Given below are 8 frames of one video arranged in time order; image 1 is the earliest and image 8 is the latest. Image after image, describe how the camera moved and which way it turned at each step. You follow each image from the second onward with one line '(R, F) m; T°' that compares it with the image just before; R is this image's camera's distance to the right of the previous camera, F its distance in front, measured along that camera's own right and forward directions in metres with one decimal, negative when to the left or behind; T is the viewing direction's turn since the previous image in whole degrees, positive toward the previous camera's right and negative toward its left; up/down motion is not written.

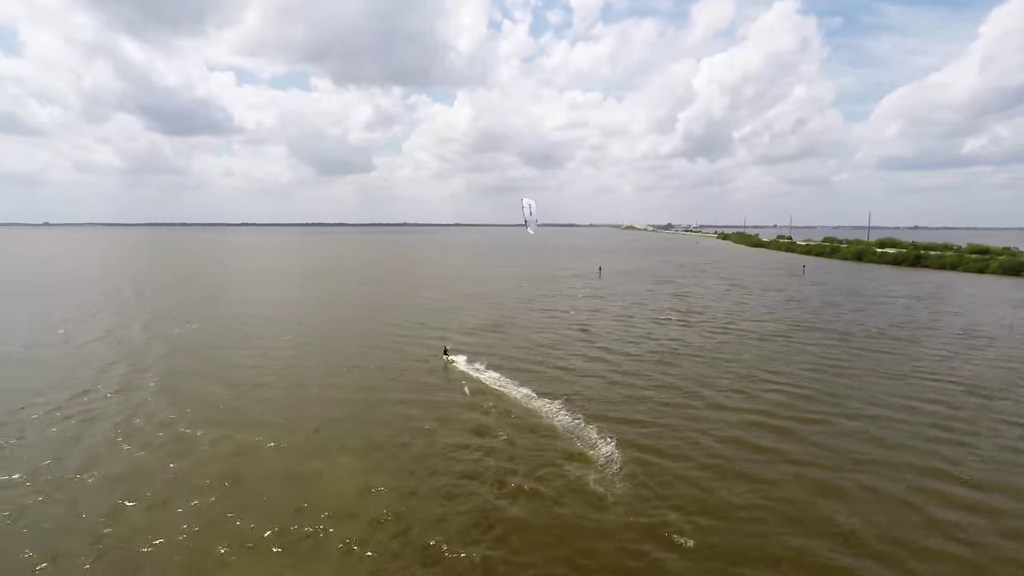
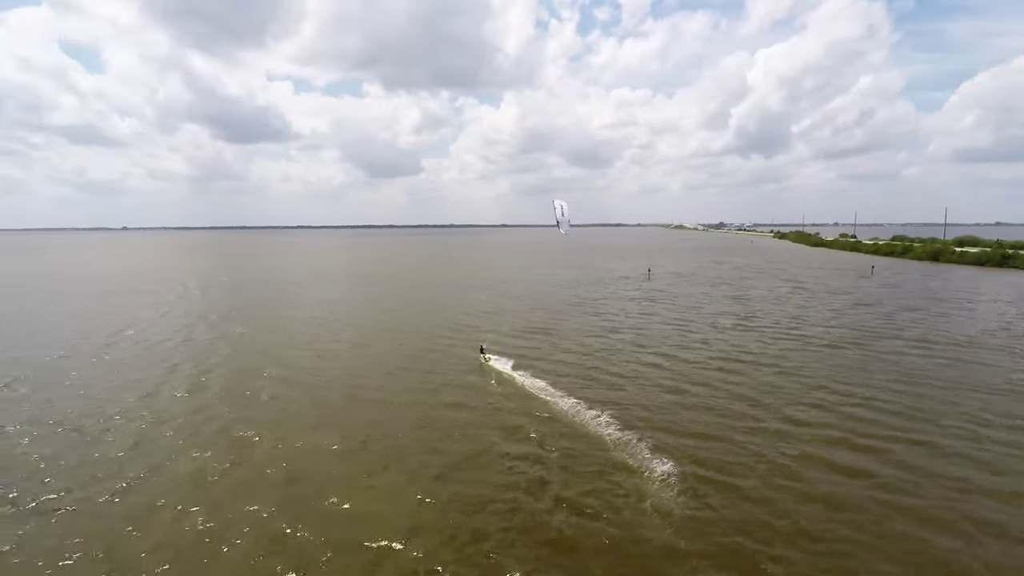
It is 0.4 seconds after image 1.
(0.0, +0.2) m; -5°
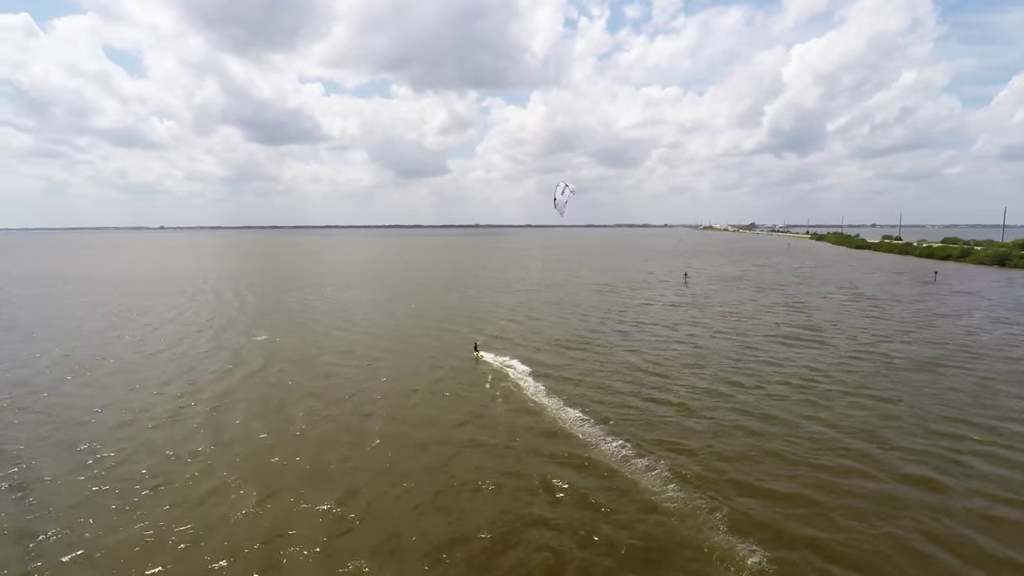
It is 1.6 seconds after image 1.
(-0.3, +0.9) m; -3°
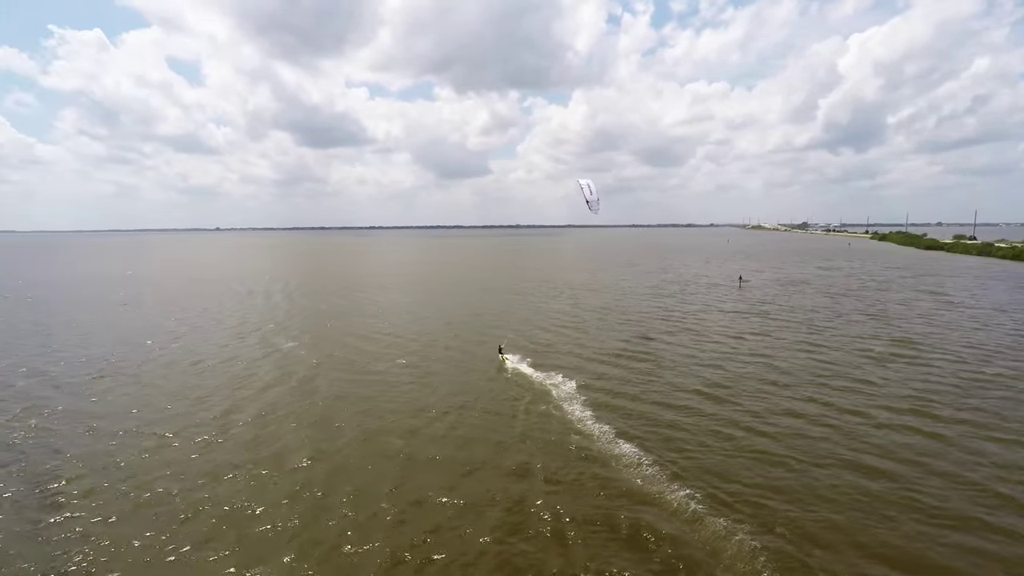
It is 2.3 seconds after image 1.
(-0.1, +0.9) m; -5°
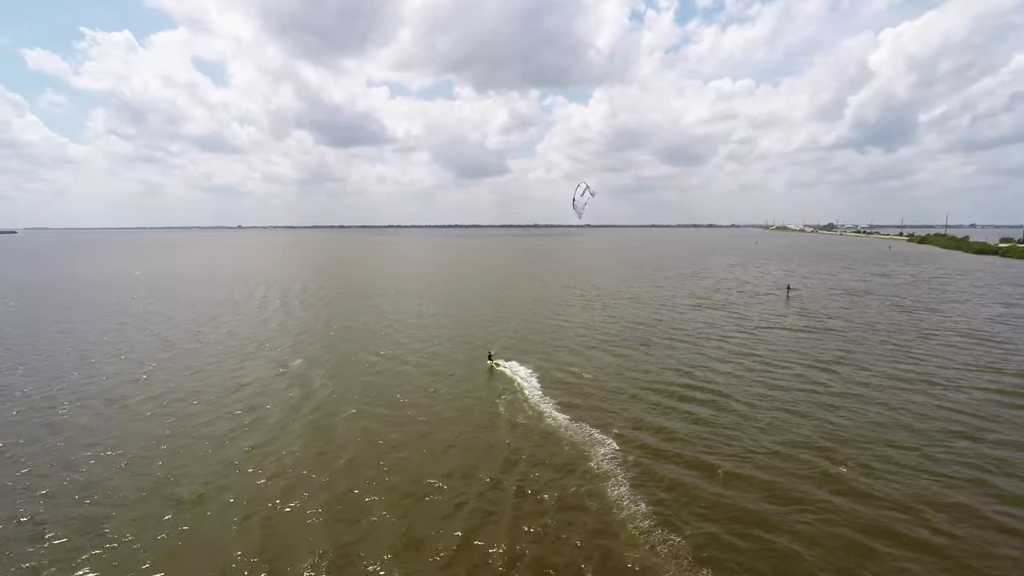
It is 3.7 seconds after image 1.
(-0.5, +1.5) m; -2°
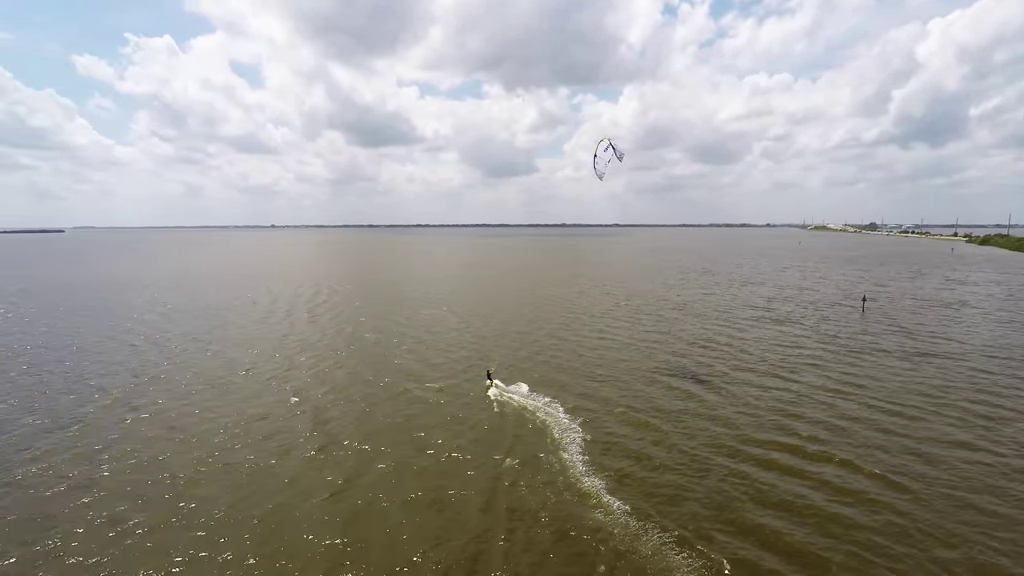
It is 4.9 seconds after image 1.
(-0.6, +1.6) m; -3°
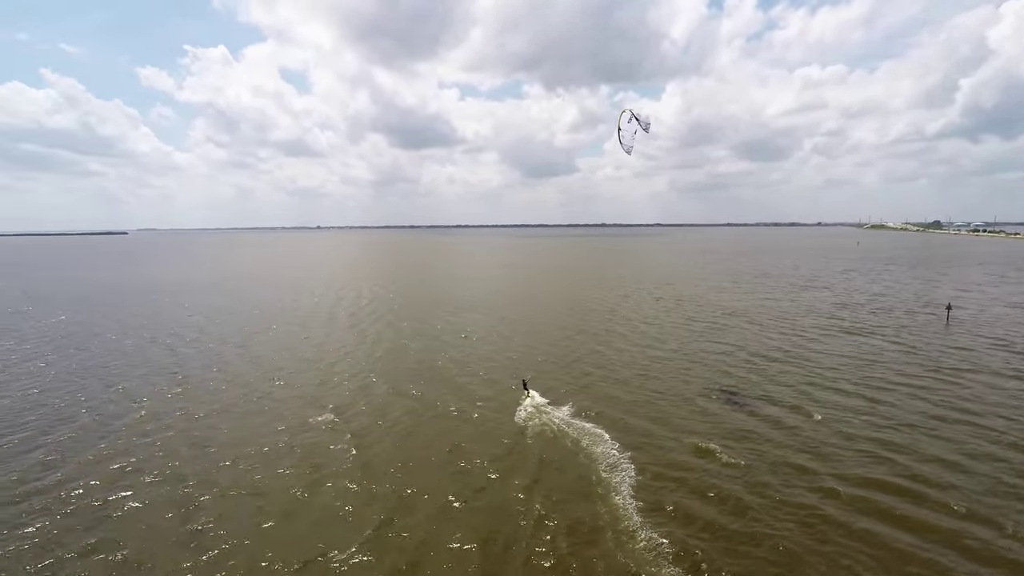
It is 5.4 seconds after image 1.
(-0.2, +0.8) m; -4°
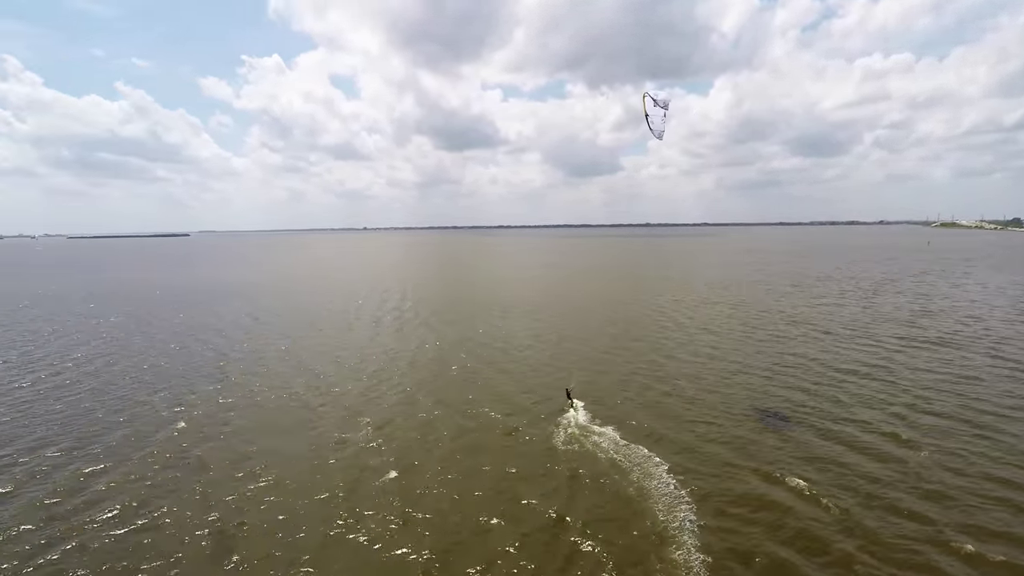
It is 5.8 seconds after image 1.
(-0.2, +0.8) m; -5°
